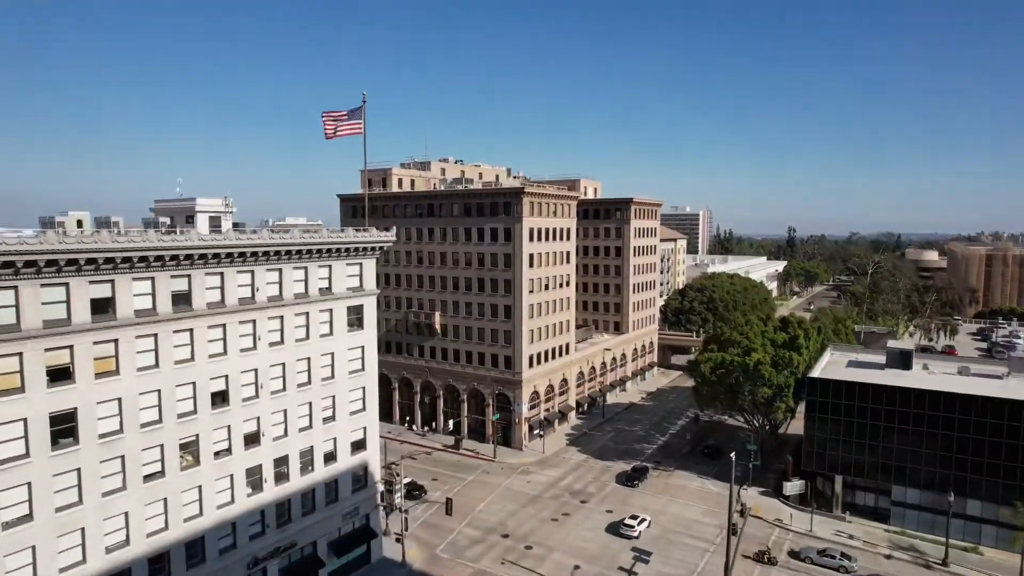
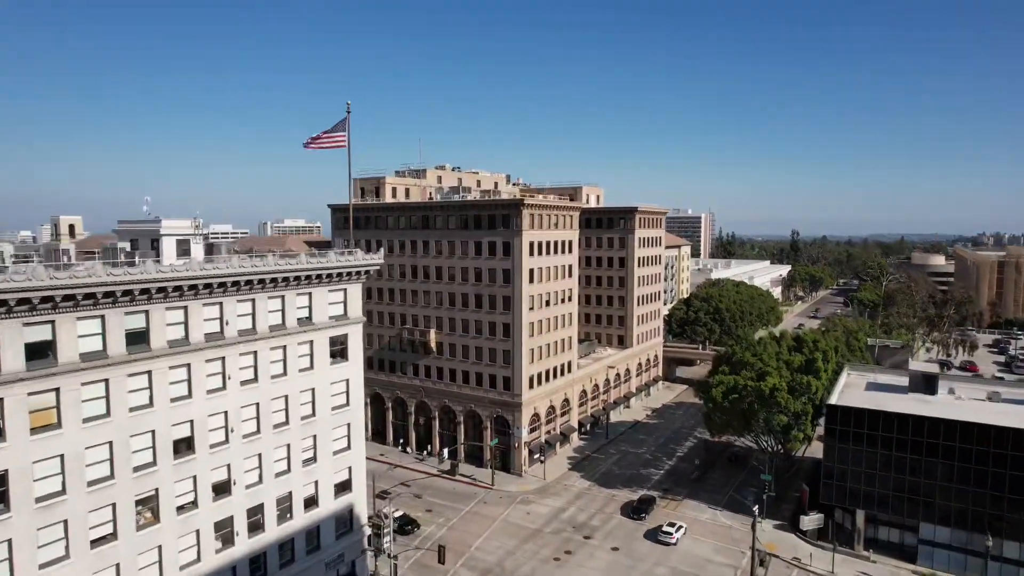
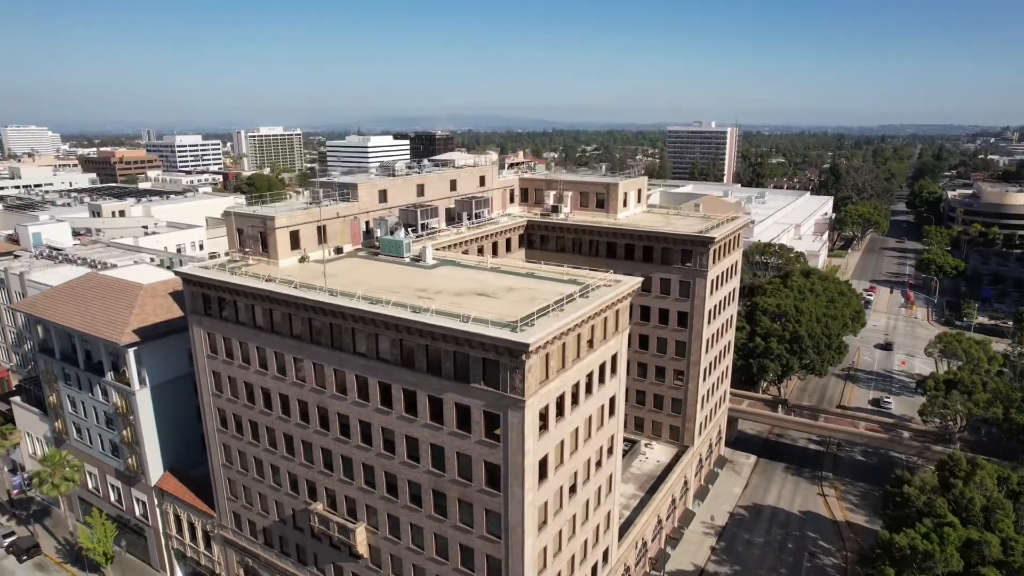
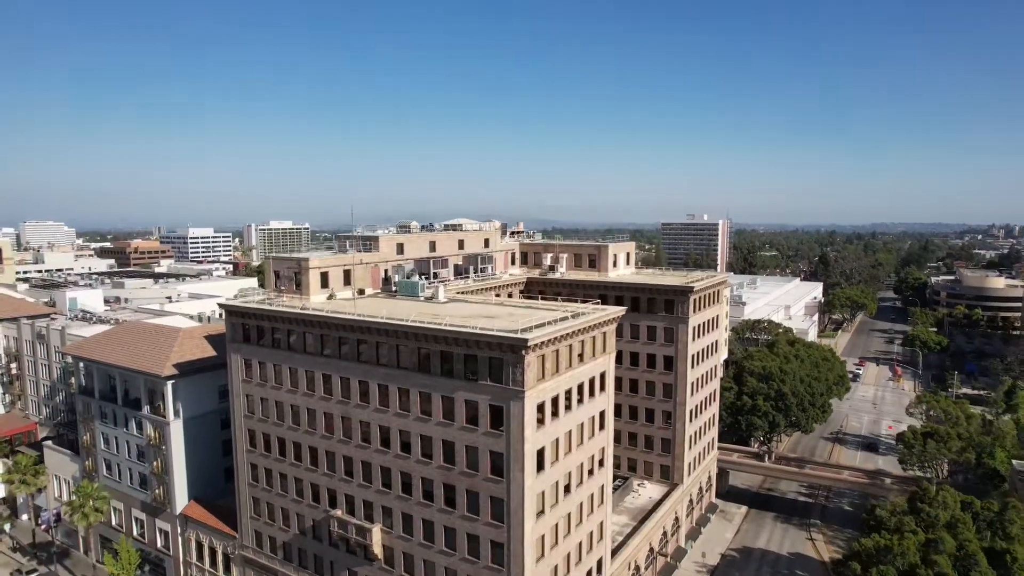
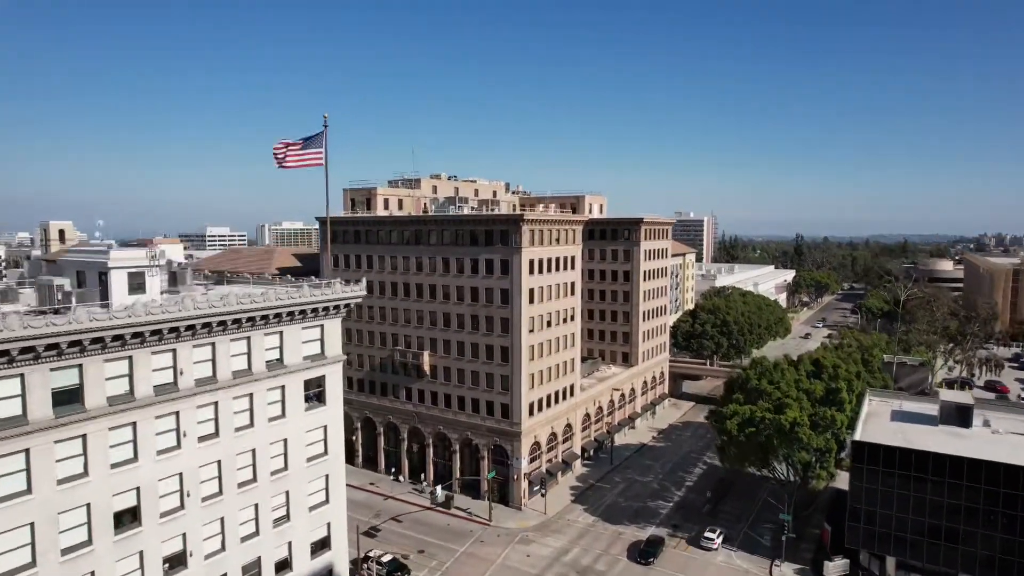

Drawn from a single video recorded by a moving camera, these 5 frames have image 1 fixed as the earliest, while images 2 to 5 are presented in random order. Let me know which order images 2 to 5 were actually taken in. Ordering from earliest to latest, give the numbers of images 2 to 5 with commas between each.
2, 5, 4, 3
